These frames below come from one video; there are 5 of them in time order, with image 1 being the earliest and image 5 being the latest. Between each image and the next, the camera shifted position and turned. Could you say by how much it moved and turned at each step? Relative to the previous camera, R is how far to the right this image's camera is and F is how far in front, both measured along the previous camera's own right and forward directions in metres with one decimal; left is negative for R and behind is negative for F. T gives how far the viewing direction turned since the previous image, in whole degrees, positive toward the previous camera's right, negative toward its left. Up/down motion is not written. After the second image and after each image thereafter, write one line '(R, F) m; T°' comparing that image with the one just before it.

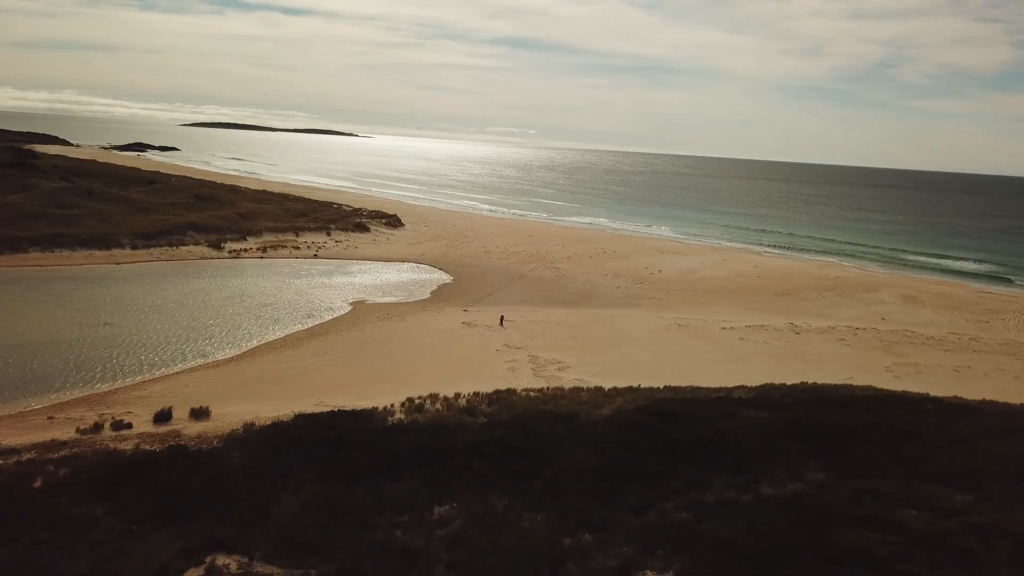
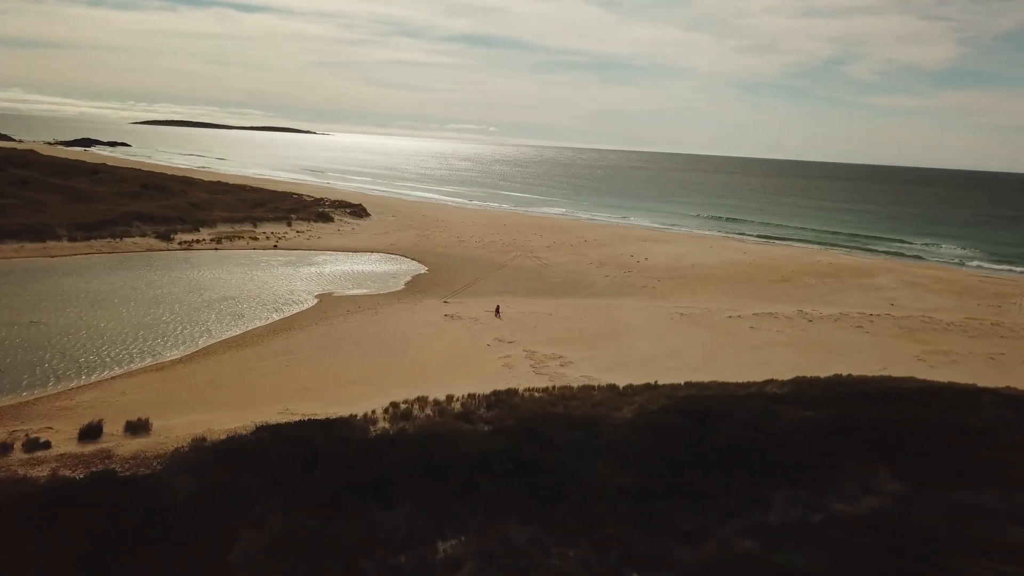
(-0.6, +2.1) m; +3°
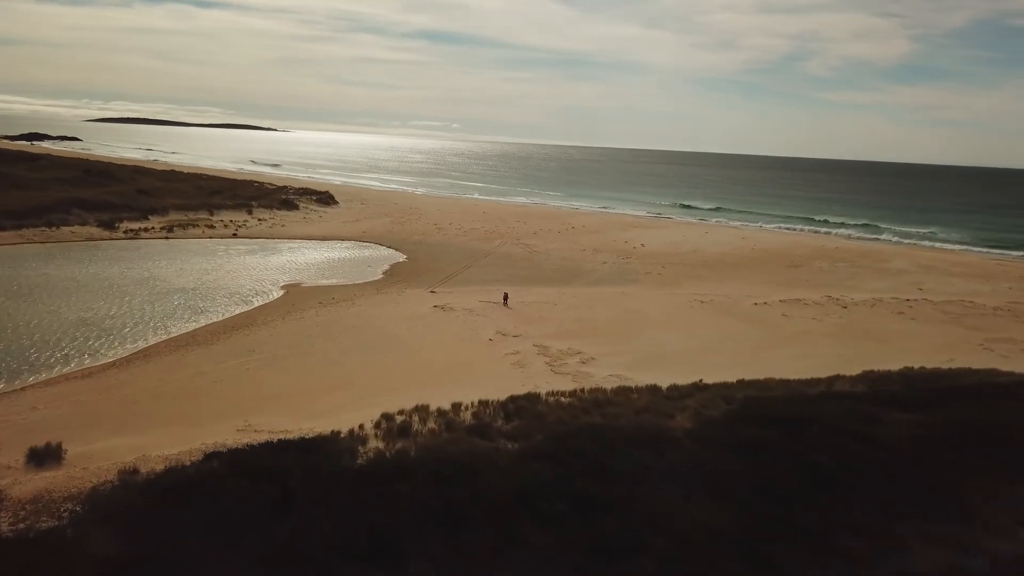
(-0.7, +2.5) m; +3°
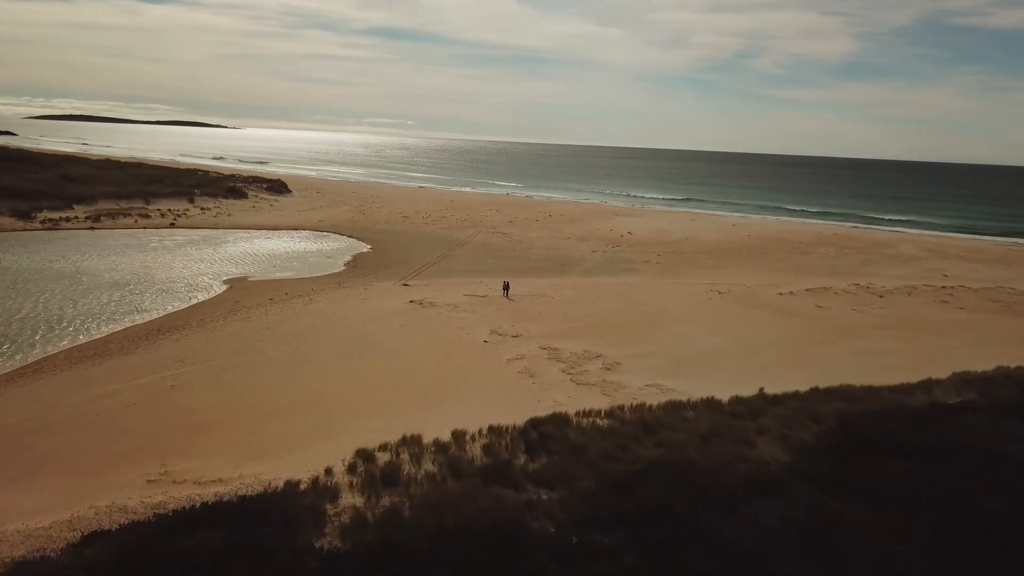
(-0.6, +2.6) m; +3°
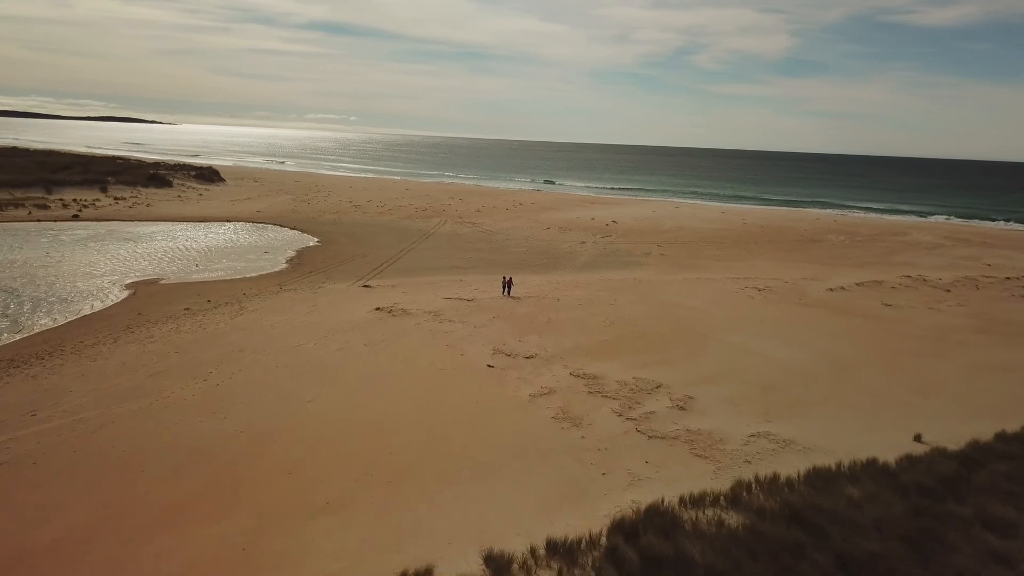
(-0.7, +3.1) m; +4°
